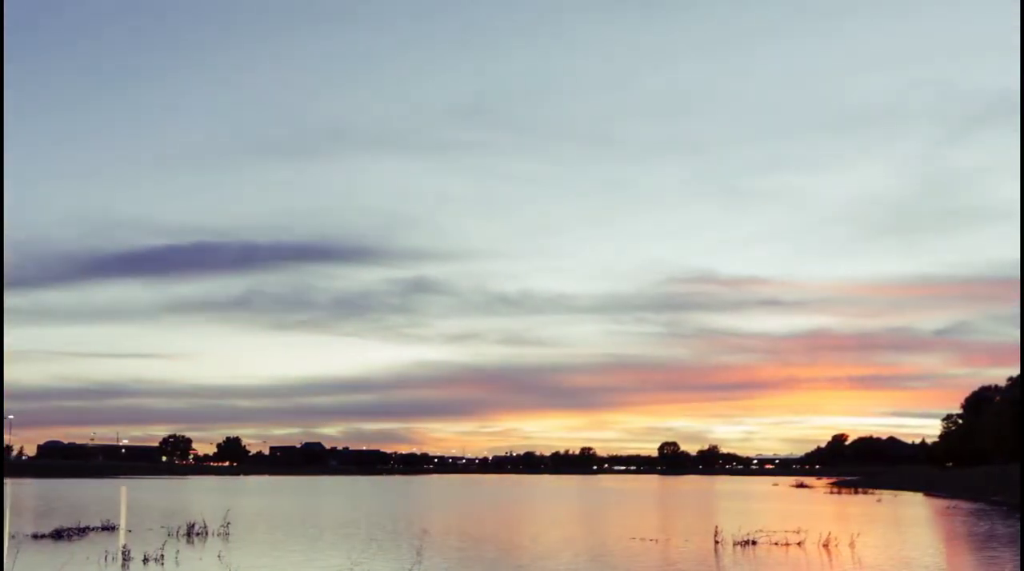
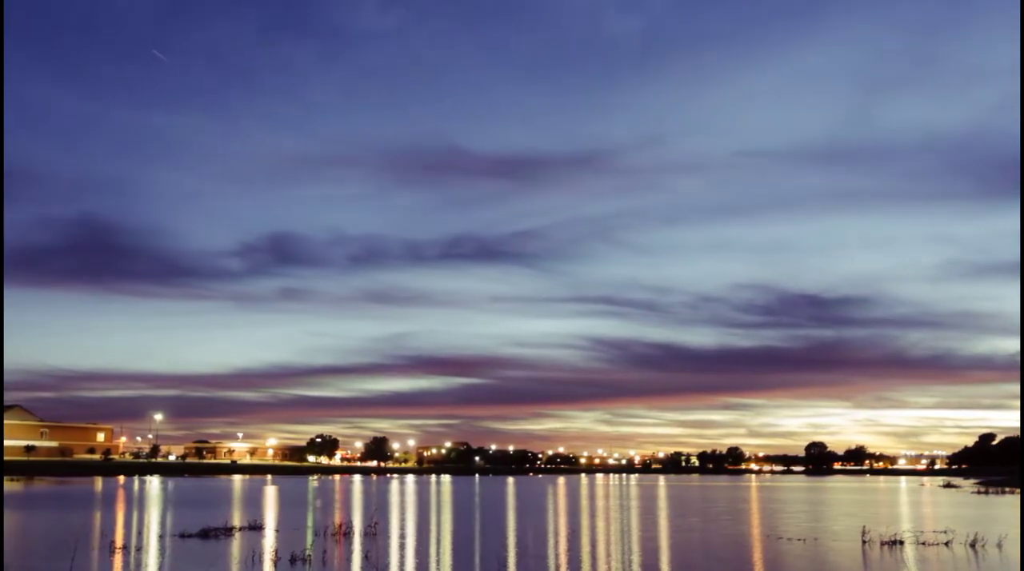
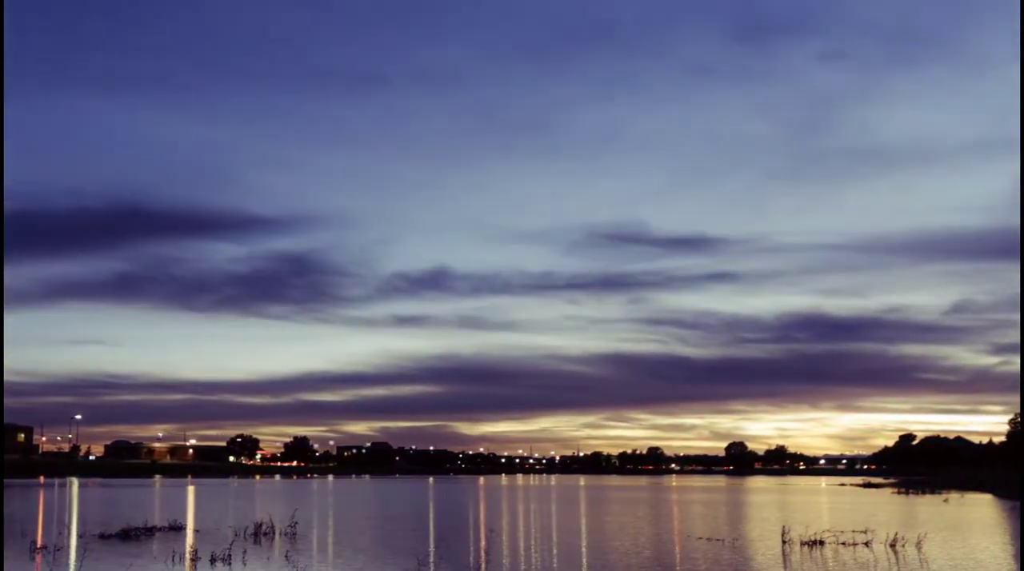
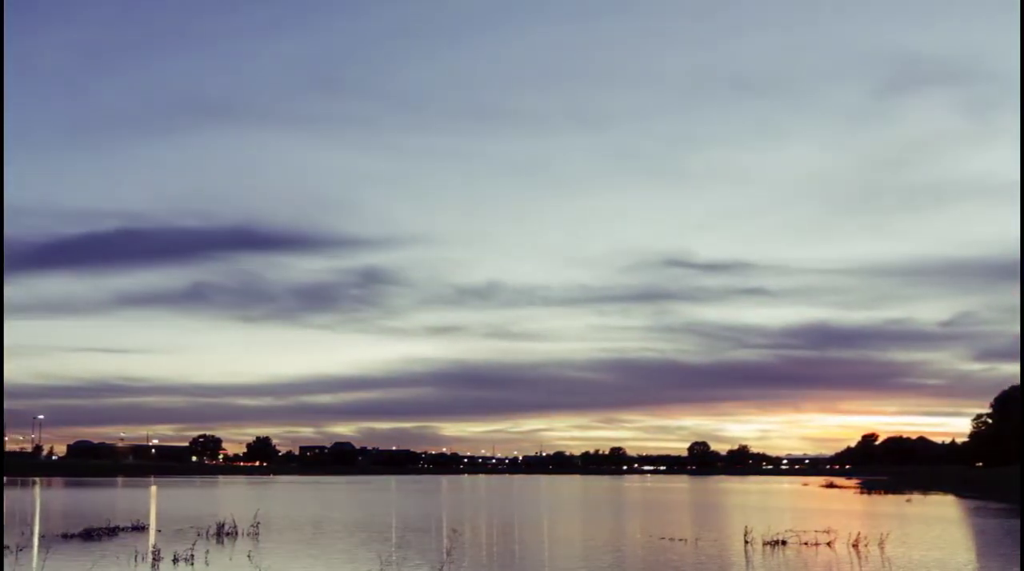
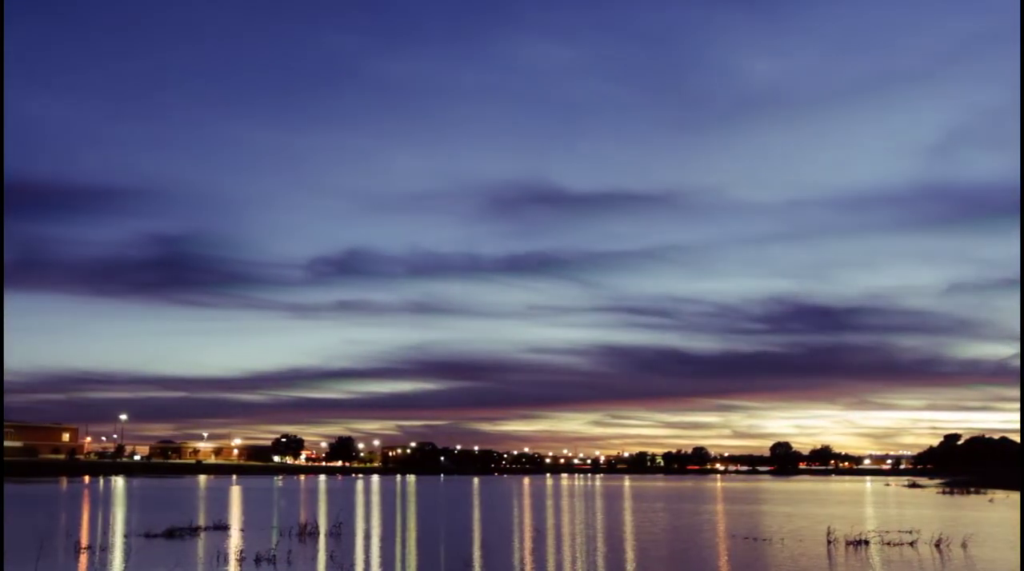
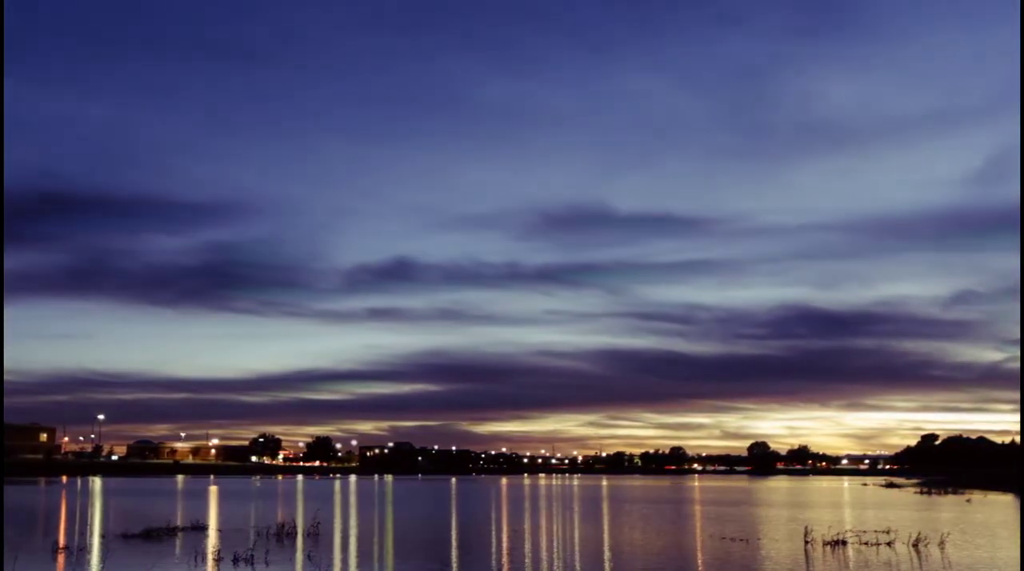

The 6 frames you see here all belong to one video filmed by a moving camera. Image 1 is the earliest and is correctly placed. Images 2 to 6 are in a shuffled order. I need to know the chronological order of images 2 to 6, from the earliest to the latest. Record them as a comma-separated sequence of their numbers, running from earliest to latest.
4, 3, 6, 5, 2
